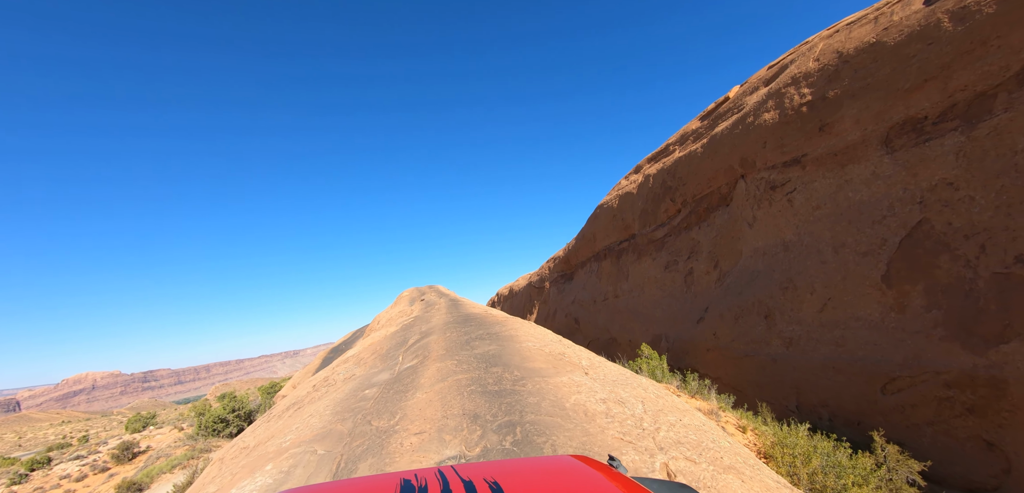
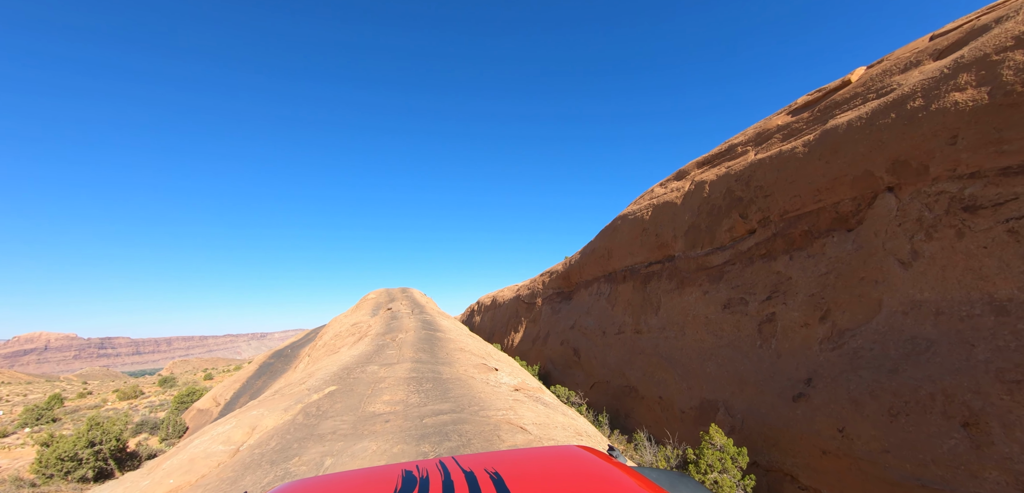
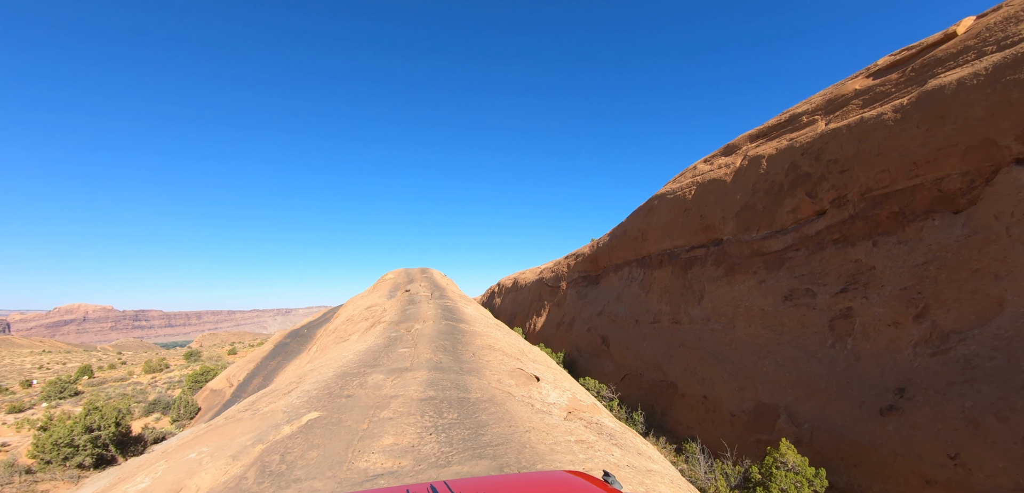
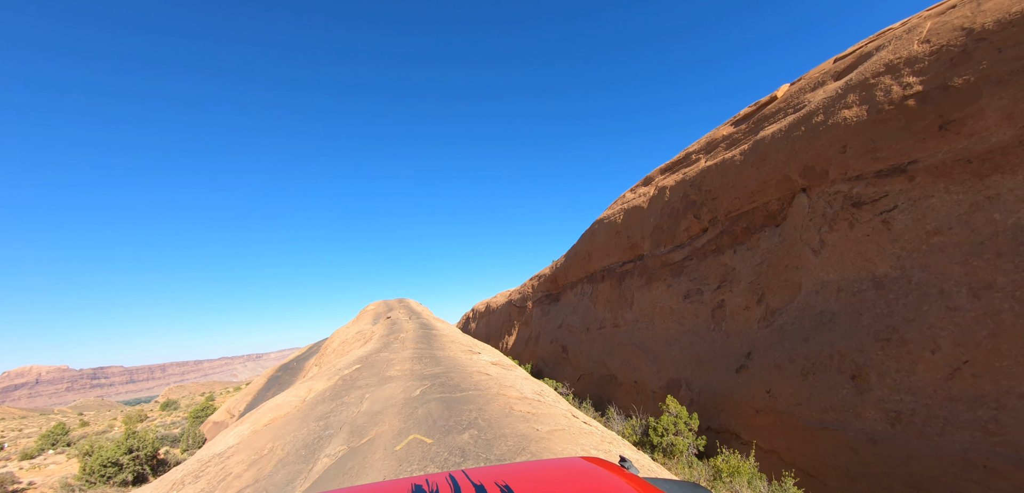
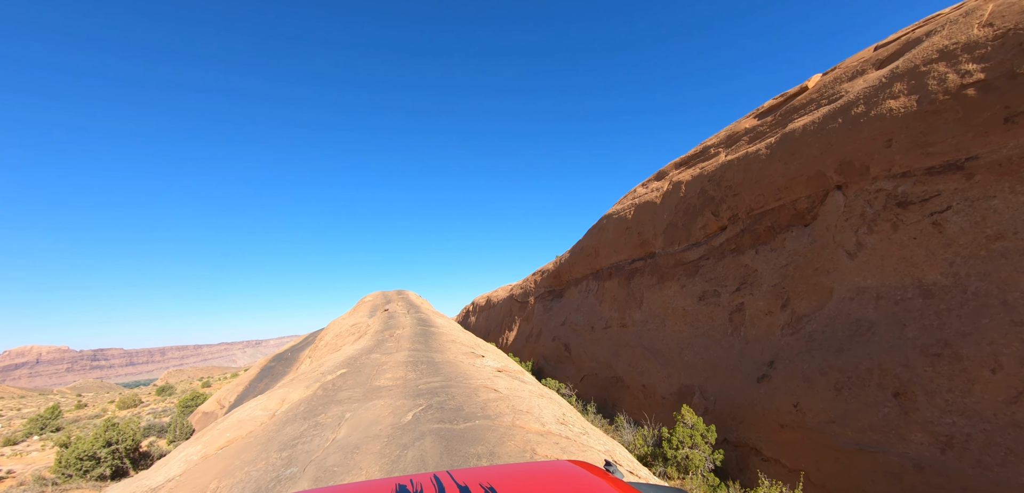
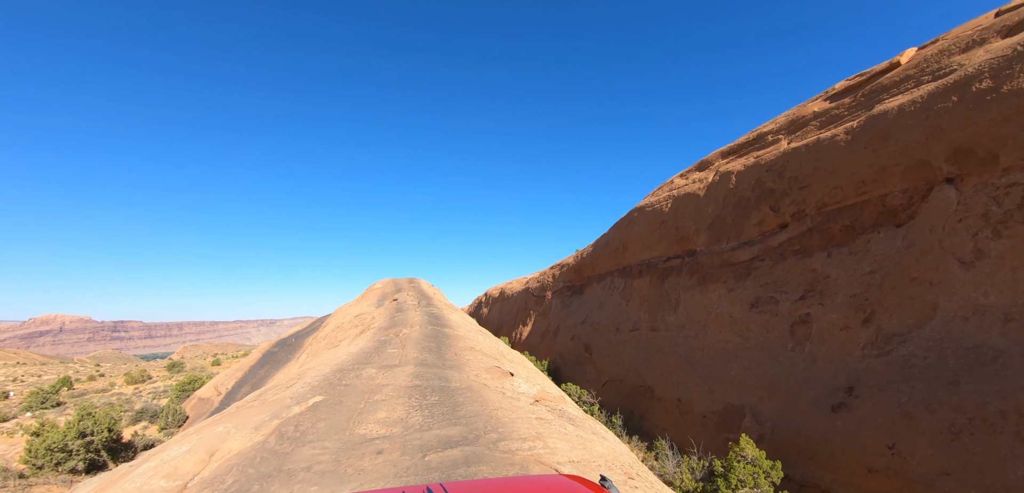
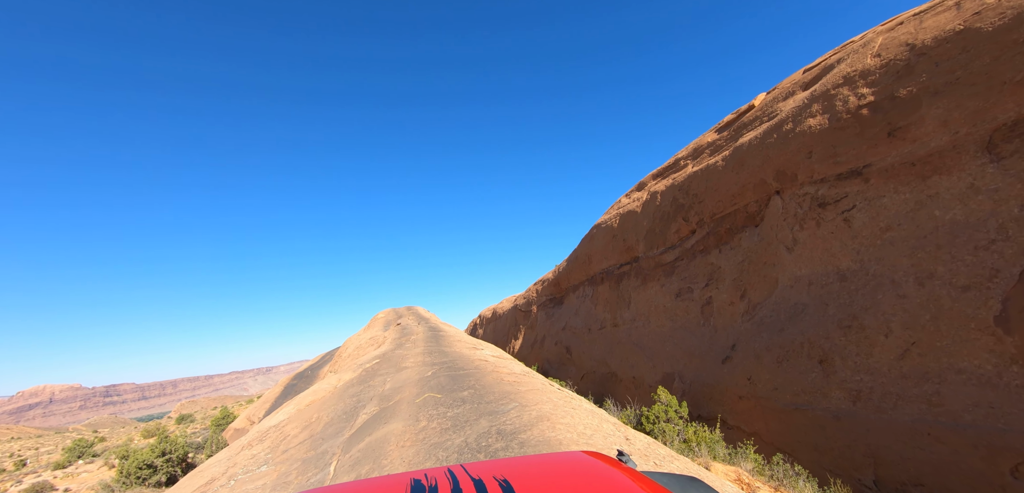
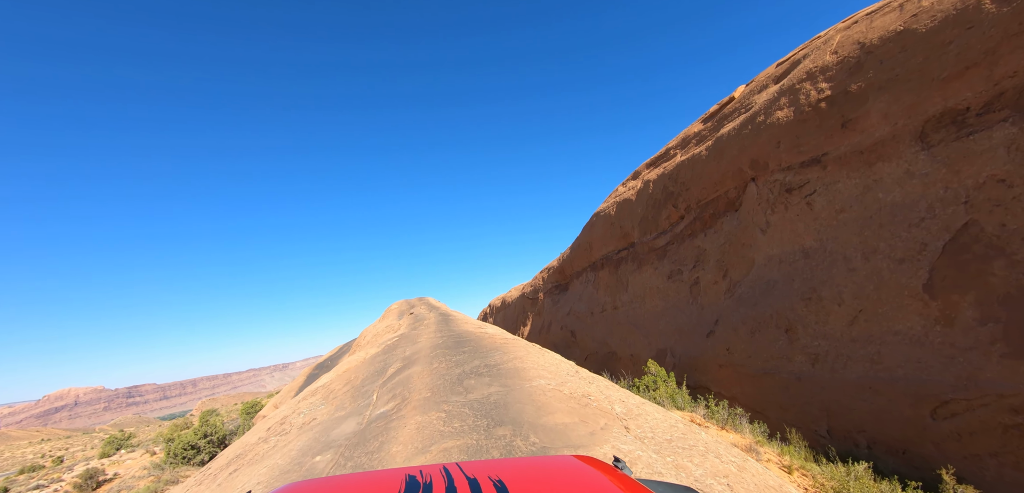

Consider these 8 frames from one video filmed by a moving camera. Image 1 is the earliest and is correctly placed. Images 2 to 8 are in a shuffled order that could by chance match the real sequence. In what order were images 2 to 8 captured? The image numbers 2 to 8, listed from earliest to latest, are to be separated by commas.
8, 7, 4, 5, 2, 6, 3
